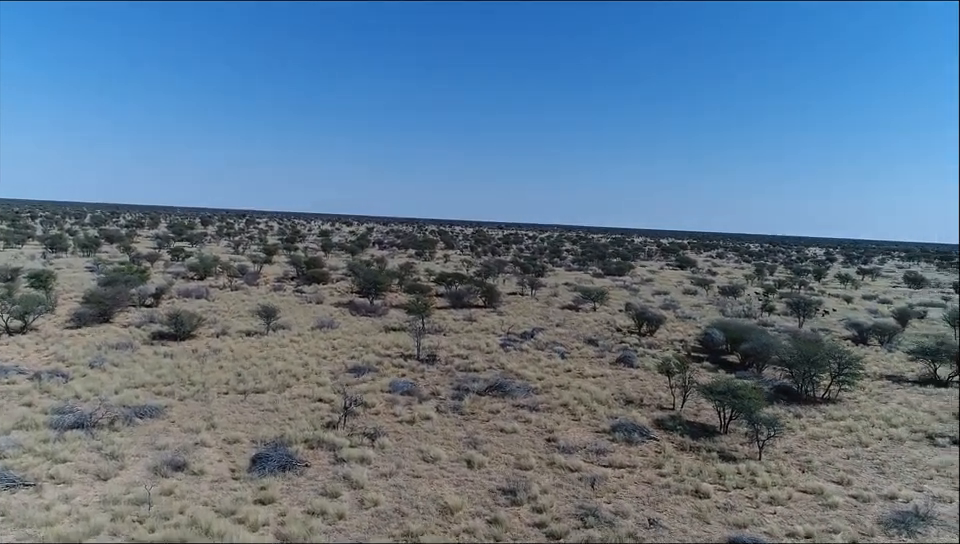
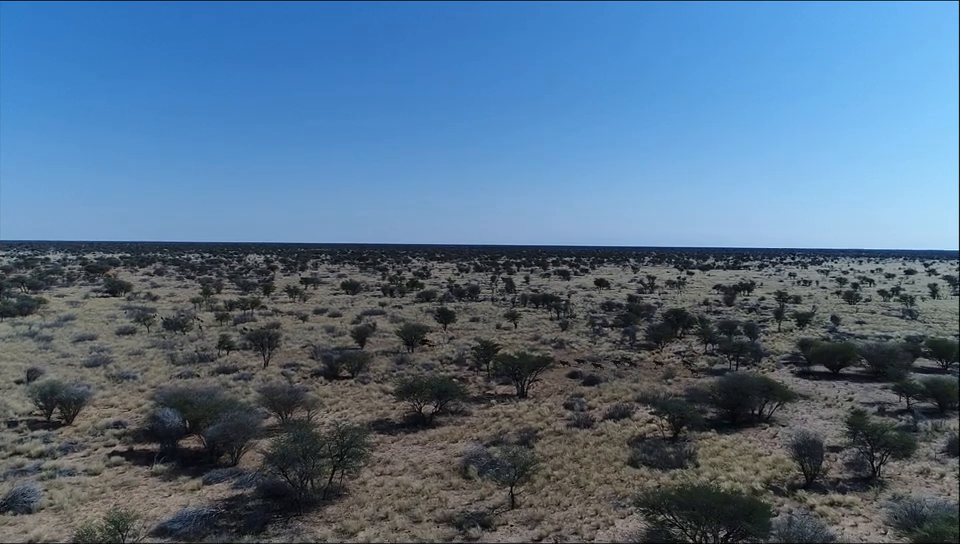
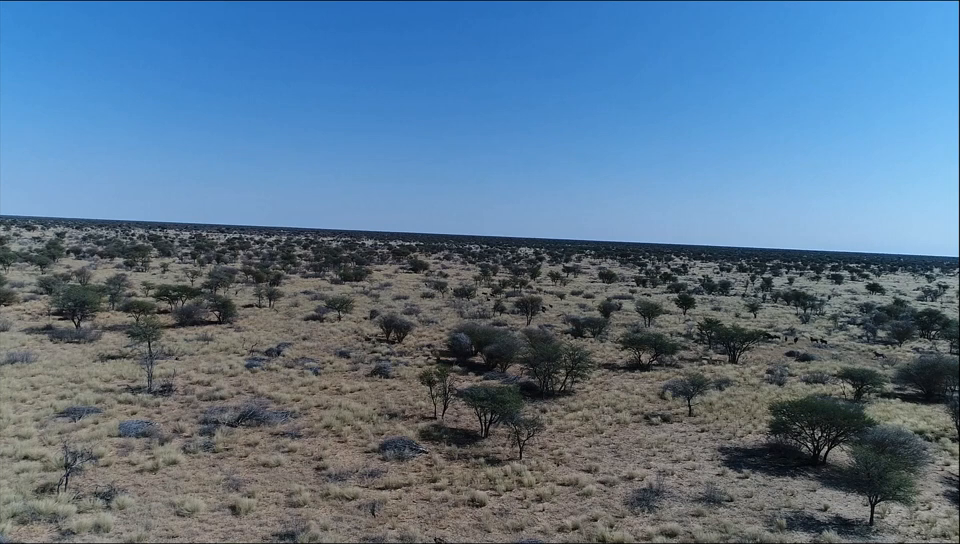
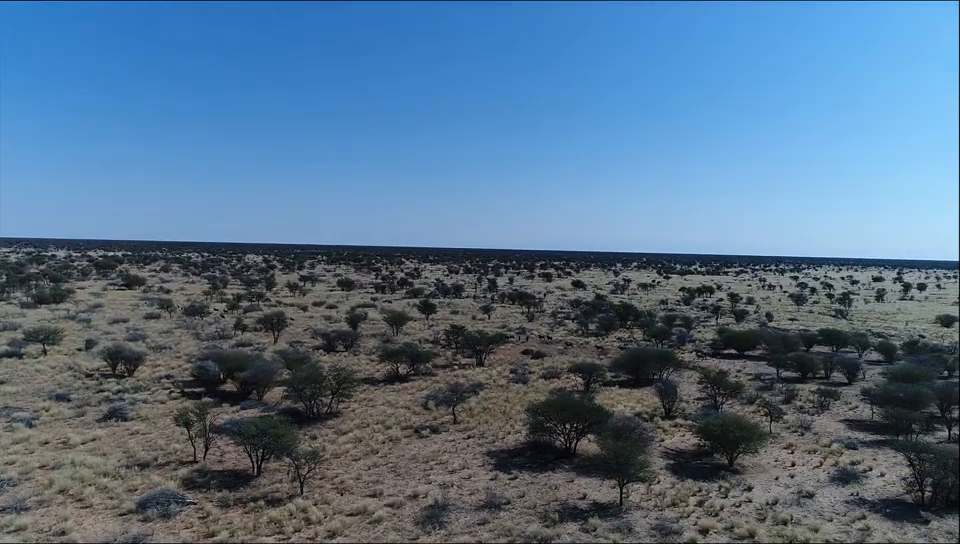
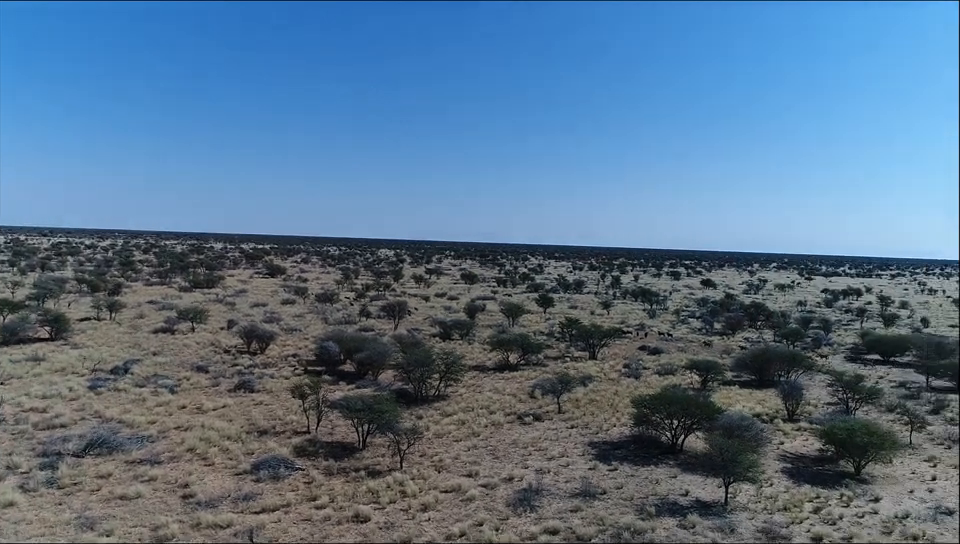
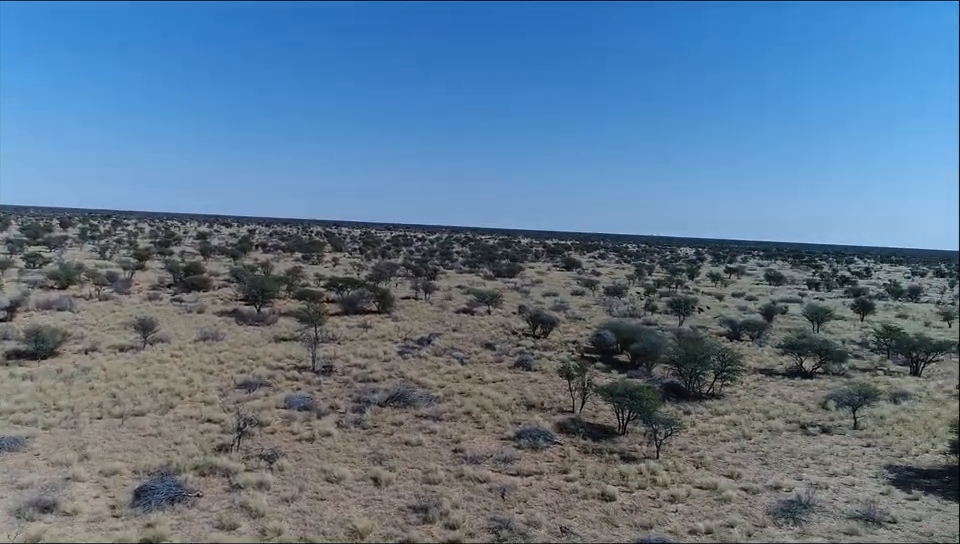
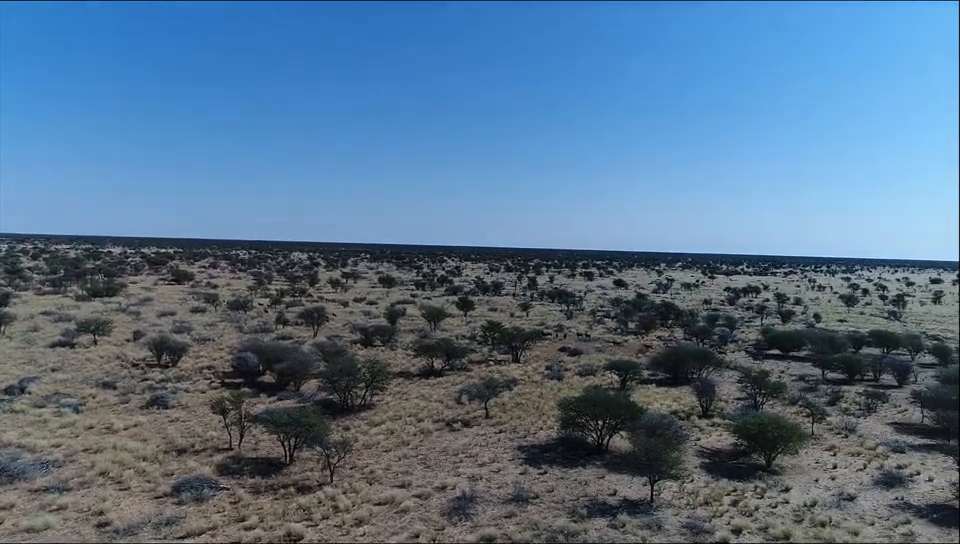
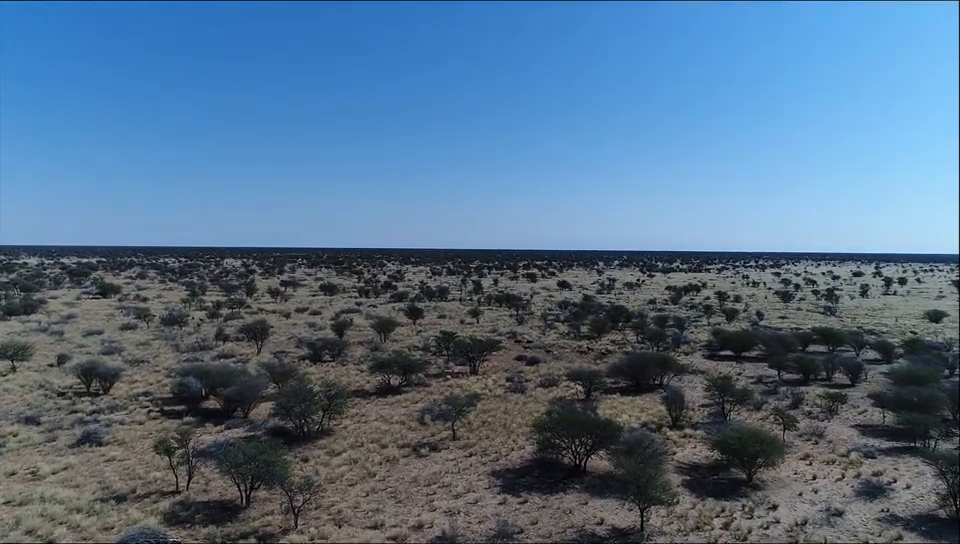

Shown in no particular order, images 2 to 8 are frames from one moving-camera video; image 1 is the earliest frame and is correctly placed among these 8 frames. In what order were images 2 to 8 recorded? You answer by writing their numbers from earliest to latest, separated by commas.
6, 3, 5, 7, 4, 8, 2
